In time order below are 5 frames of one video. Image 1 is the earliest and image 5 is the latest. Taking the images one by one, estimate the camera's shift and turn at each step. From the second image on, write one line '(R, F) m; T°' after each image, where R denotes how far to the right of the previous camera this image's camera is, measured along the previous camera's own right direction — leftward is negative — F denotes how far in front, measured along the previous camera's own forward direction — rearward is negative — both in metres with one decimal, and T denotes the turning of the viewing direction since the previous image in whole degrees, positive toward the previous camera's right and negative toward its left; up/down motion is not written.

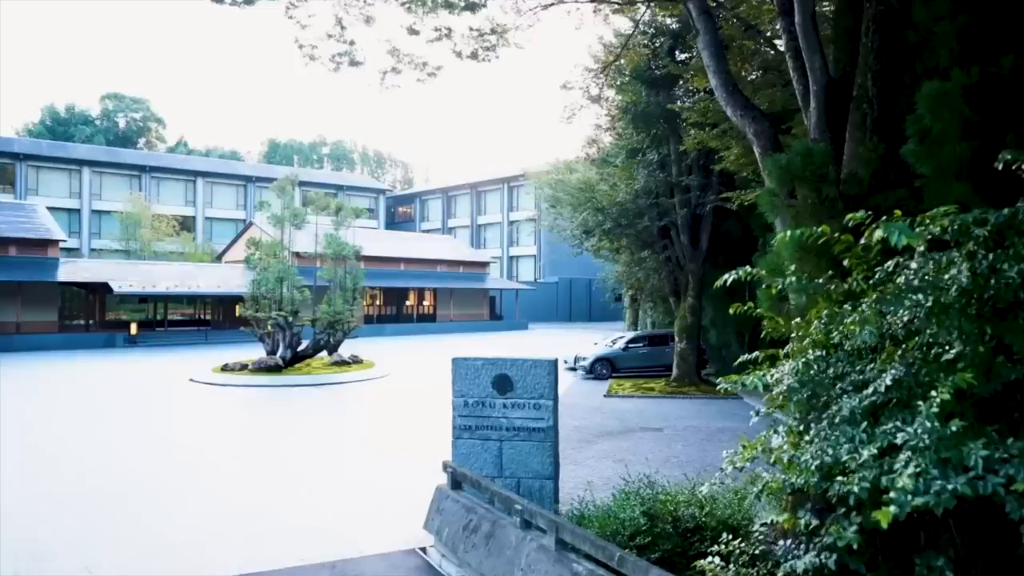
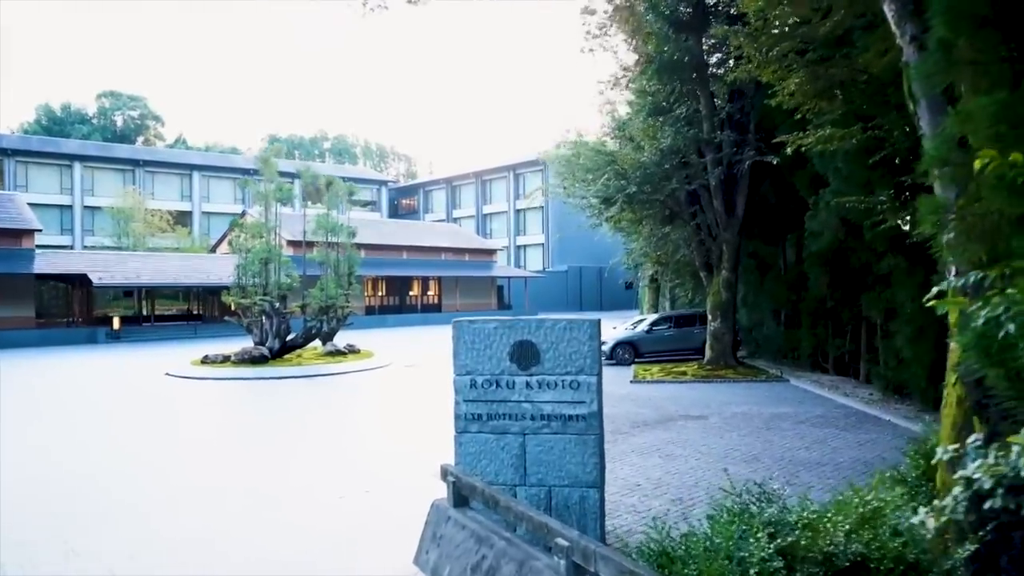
(-0.1, +2.0) m; -1°
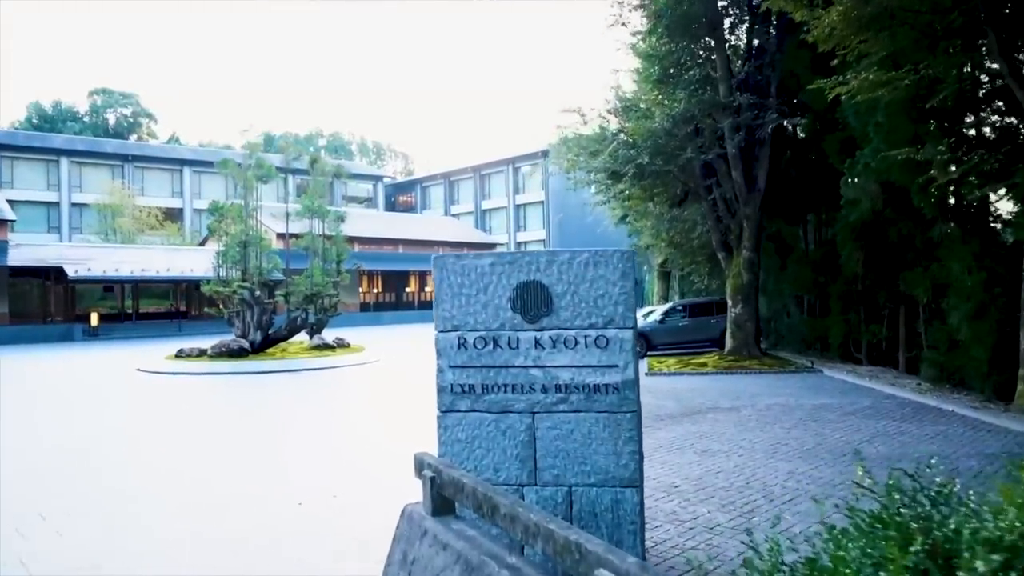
(0.0, +1.4) m; 0°
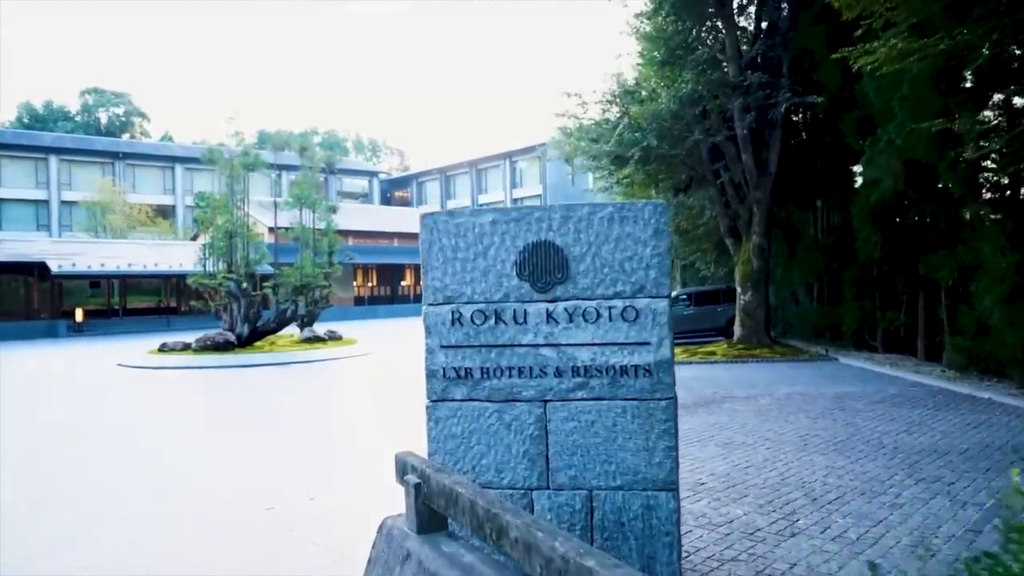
(0.0, +0.6) m; 0°
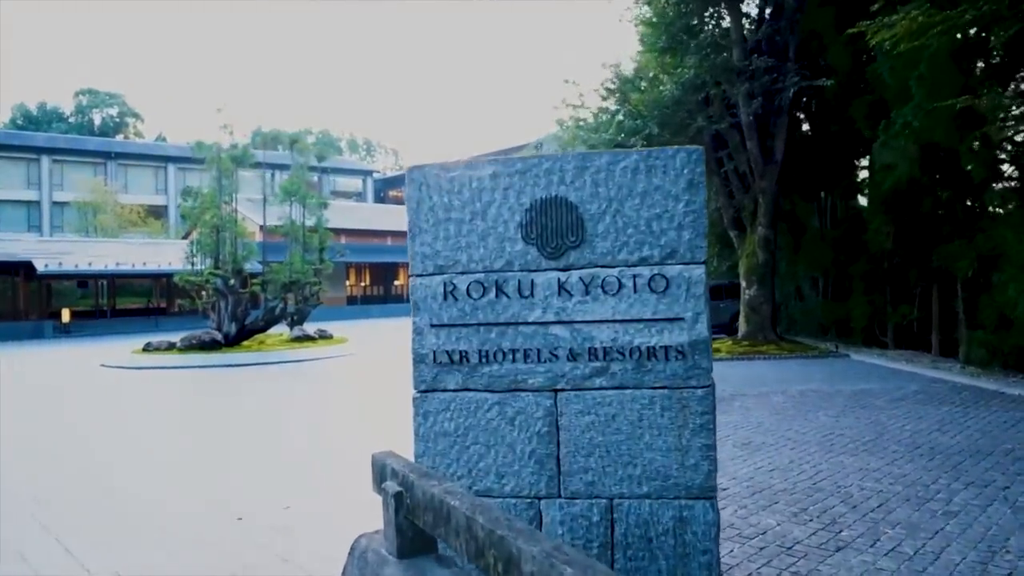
(0.0, +0.5) m; 0°
